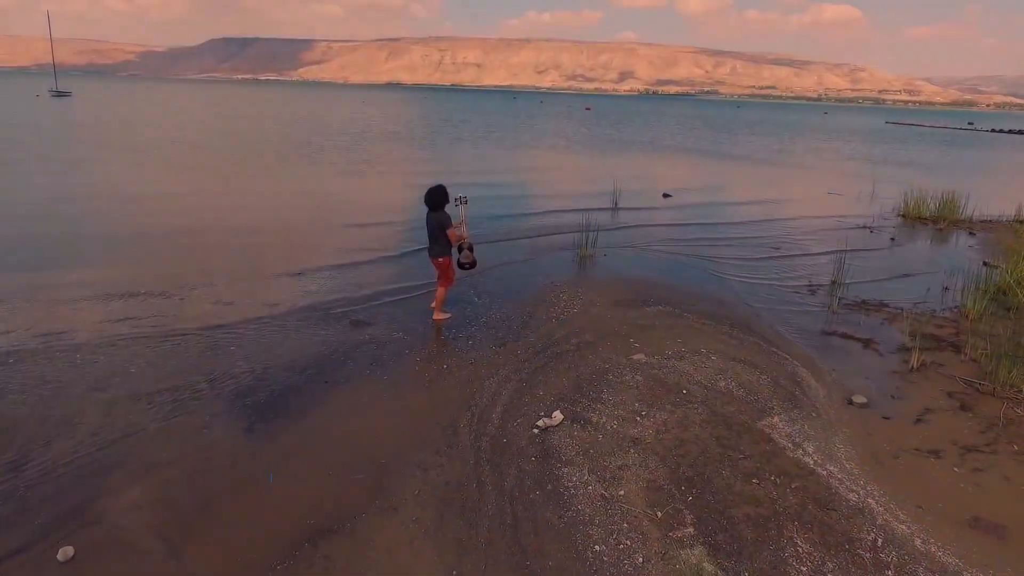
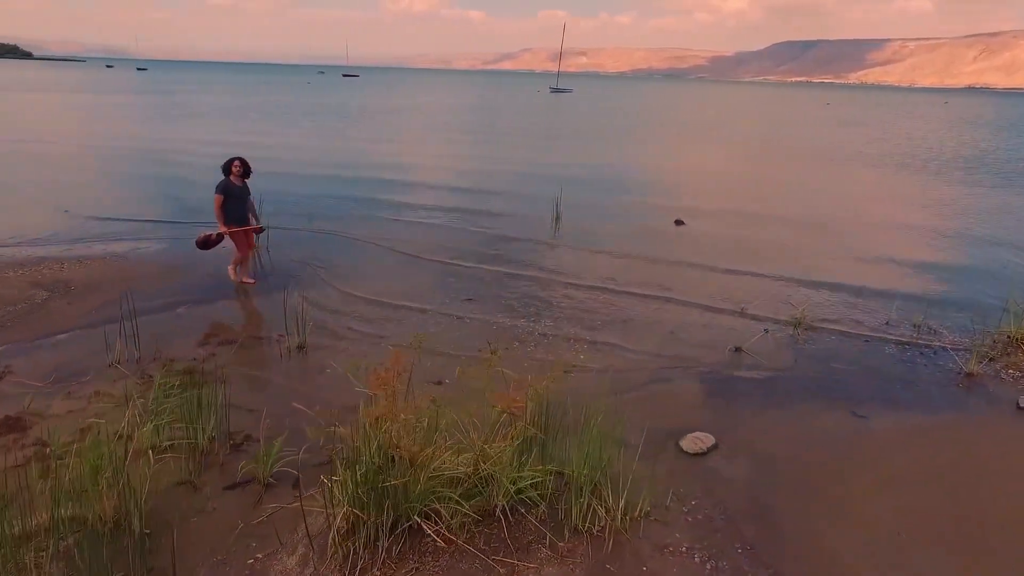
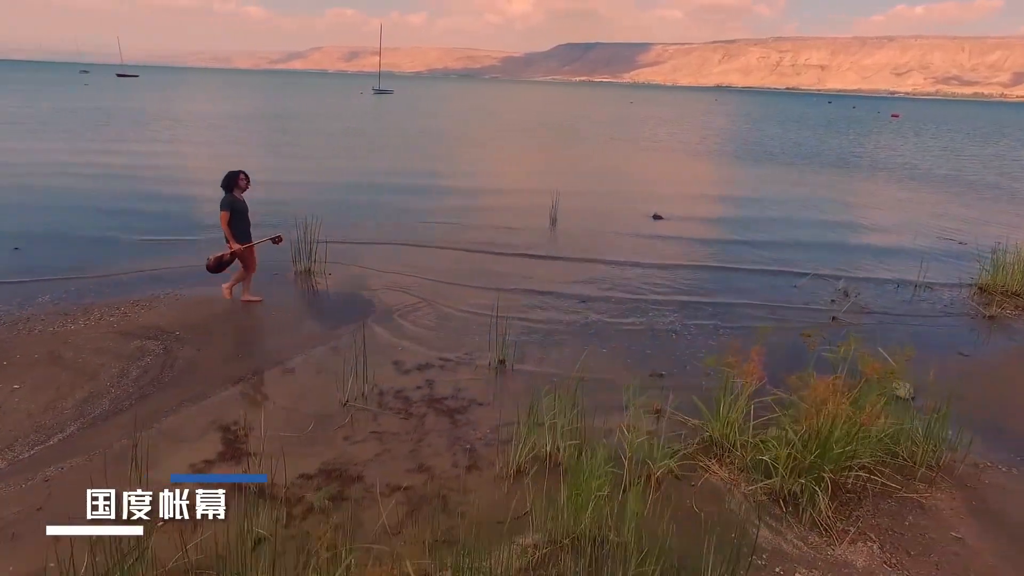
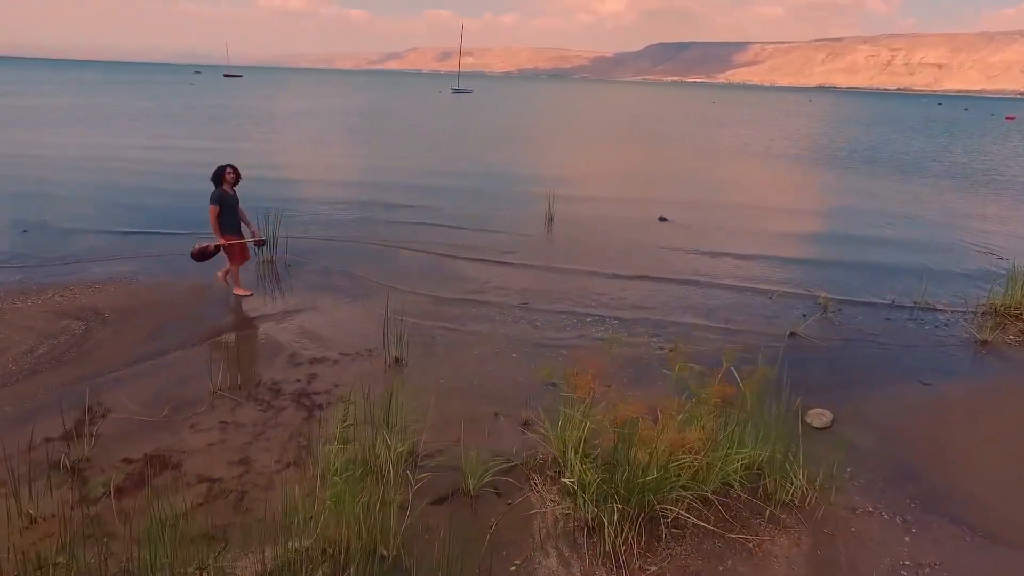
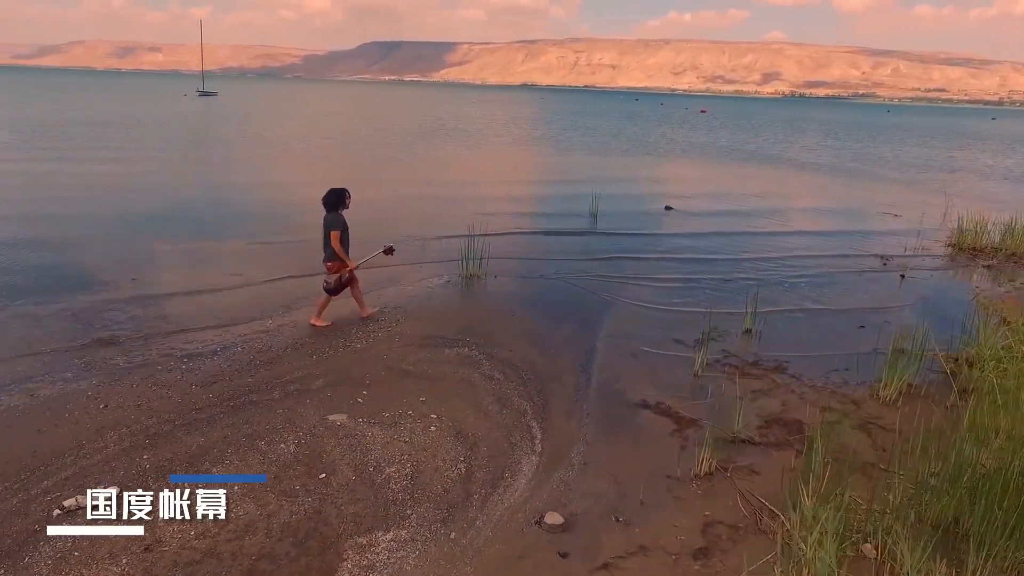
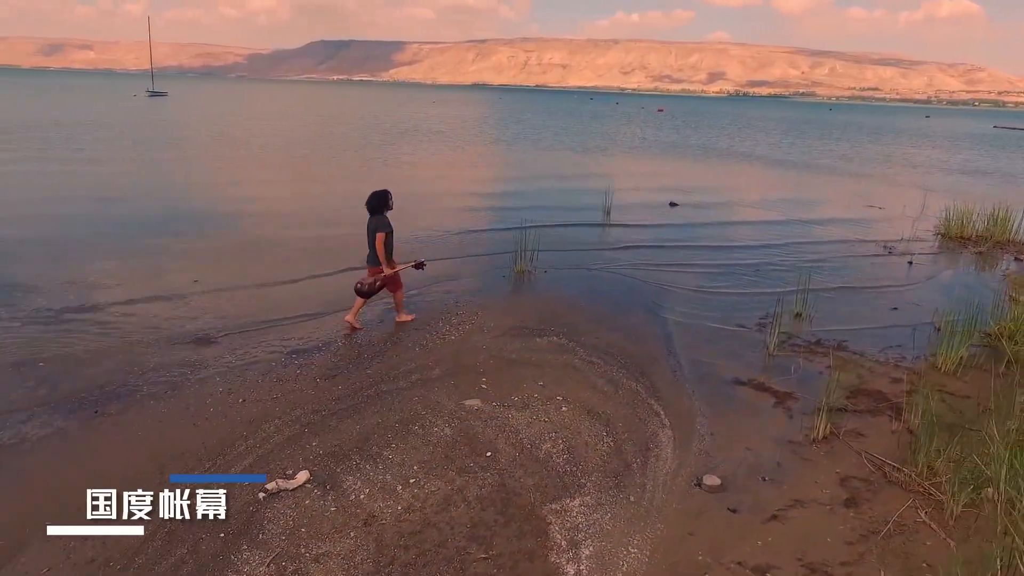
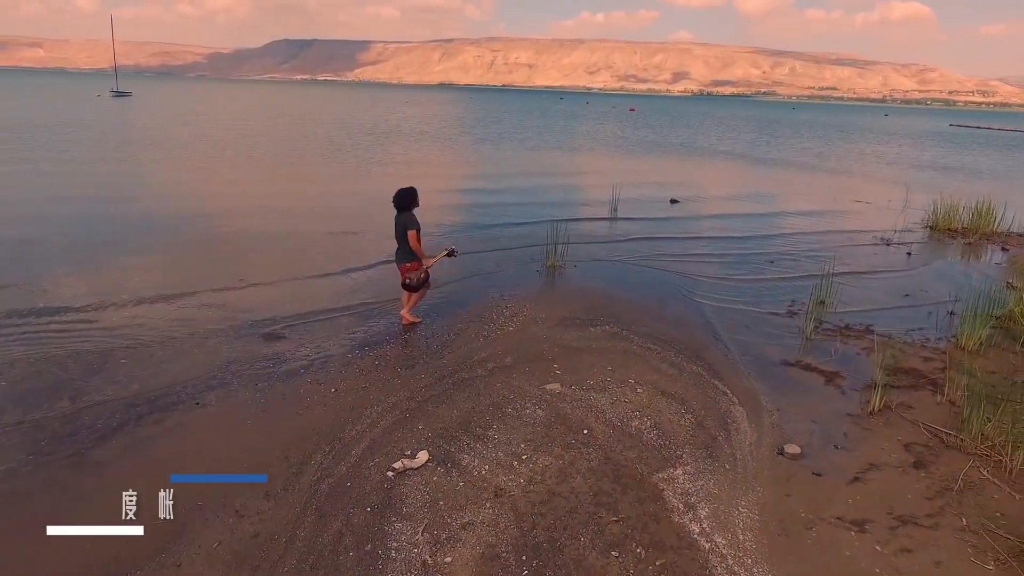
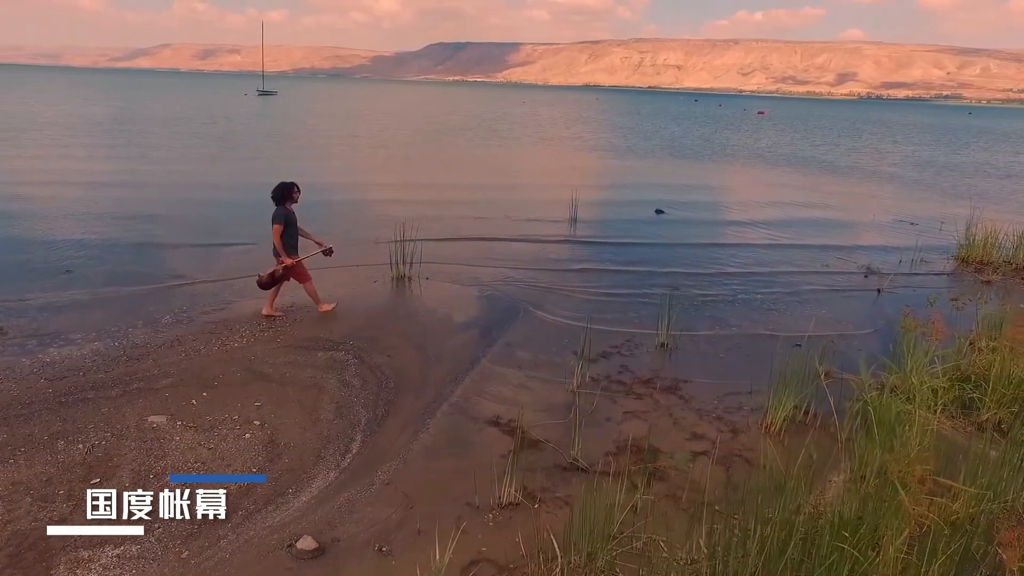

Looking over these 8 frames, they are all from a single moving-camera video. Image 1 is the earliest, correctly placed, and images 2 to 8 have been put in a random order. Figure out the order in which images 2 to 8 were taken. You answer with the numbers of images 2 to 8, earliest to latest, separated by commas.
7, 6, 5, 8, 3, 4, 2
